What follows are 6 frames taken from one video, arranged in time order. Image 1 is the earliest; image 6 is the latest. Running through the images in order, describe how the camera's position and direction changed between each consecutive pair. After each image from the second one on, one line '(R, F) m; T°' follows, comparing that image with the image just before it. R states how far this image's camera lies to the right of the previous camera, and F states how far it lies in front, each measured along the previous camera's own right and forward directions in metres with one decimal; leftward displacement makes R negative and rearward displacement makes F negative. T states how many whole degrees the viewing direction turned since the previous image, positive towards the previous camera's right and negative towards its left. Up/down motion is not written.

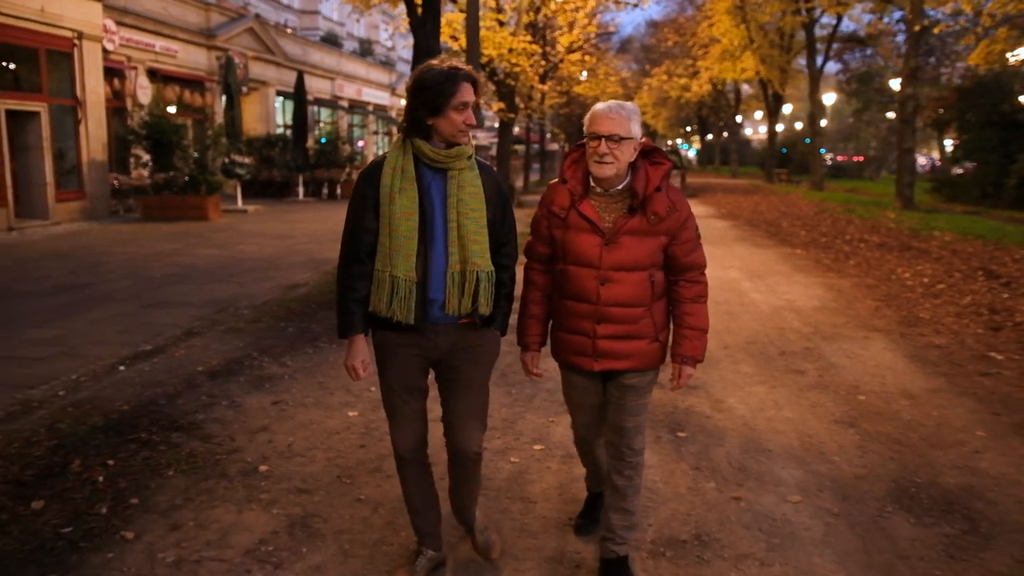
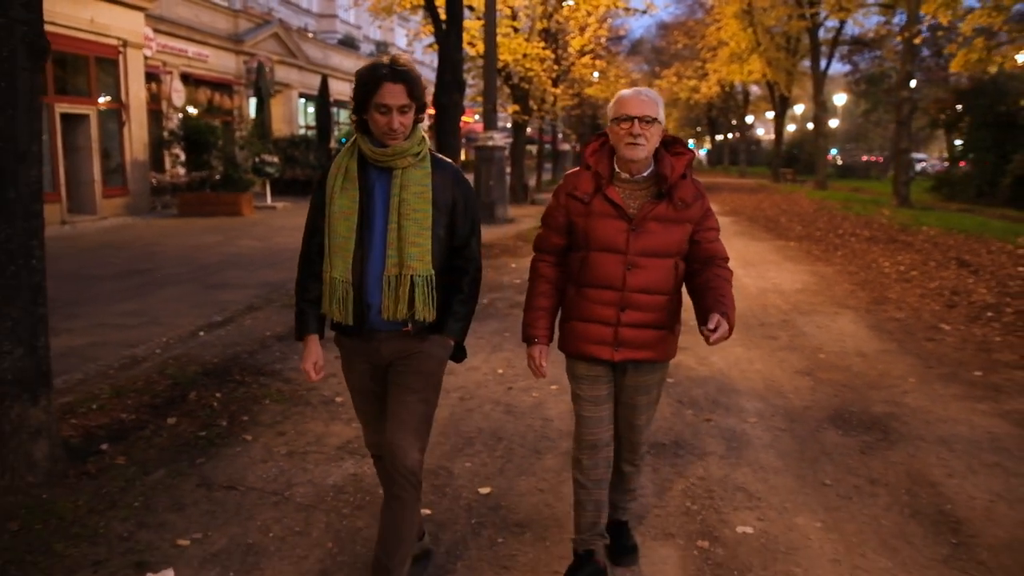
(-0.1, -1.2) m; -1°
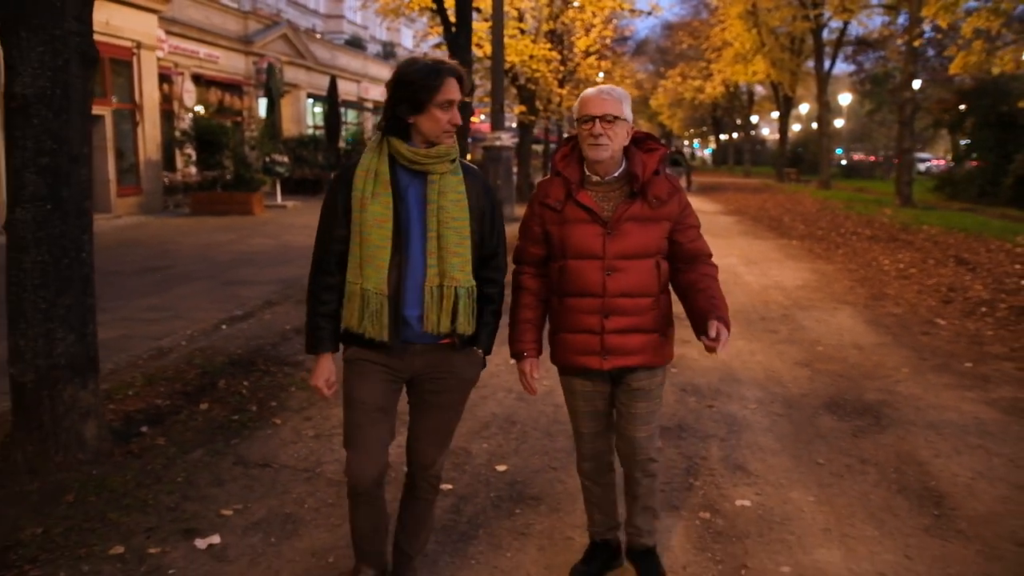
(-0.1, -0.3) m; 0°
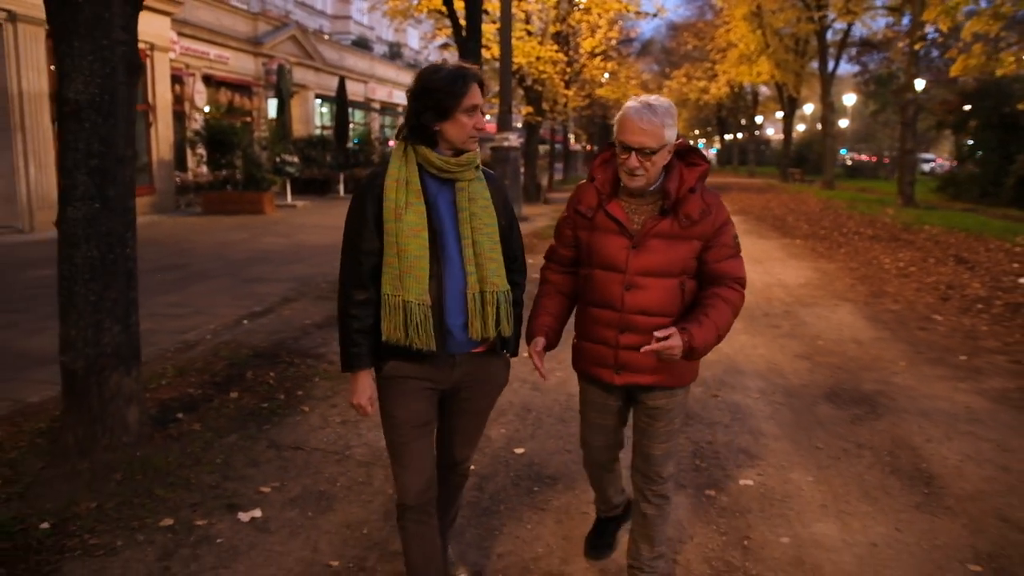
(-0.1, -0.3) m; 0°
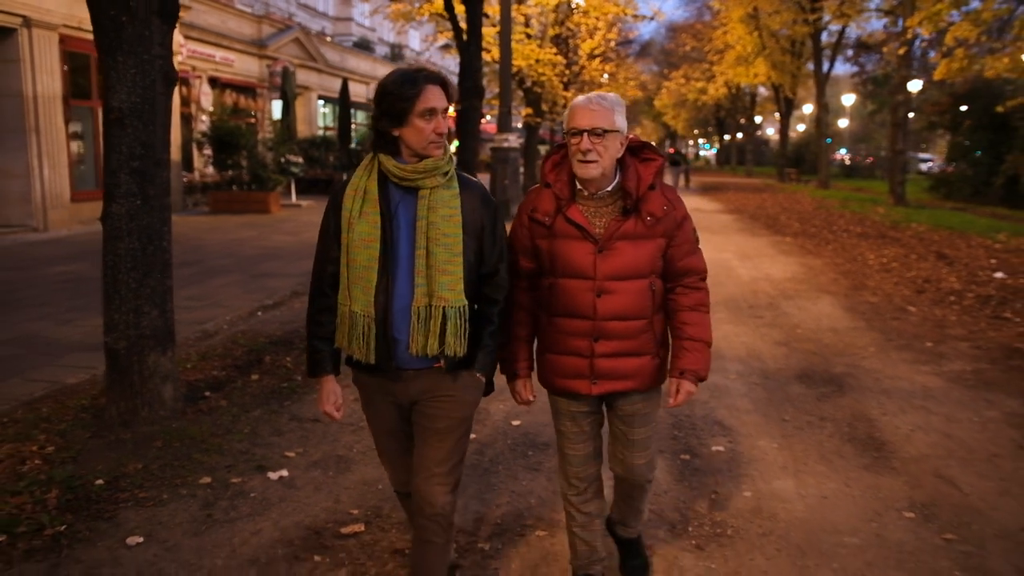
(0.0, -0.5) m; 0°
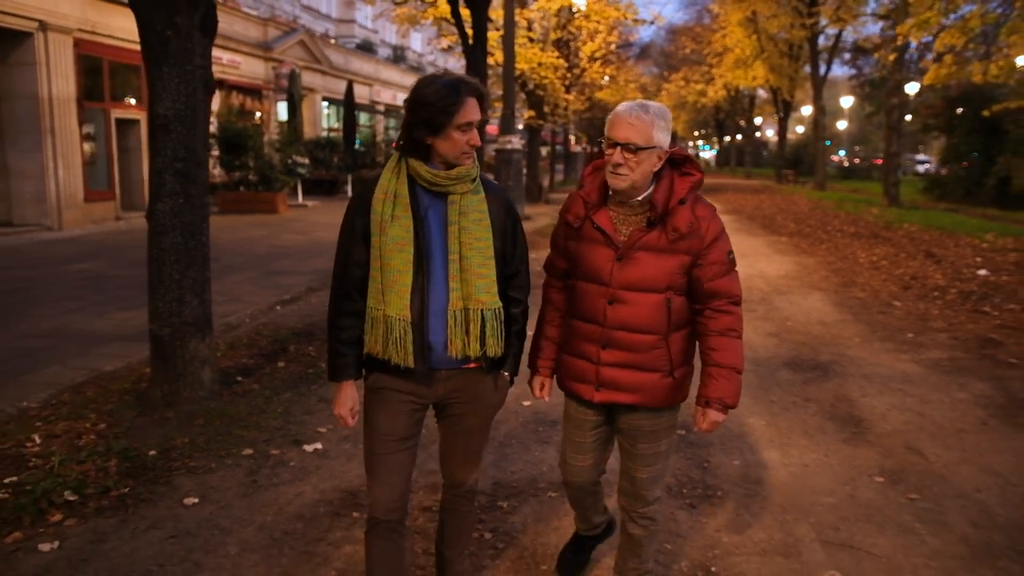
(-0.1, -0.5) m; 0°
